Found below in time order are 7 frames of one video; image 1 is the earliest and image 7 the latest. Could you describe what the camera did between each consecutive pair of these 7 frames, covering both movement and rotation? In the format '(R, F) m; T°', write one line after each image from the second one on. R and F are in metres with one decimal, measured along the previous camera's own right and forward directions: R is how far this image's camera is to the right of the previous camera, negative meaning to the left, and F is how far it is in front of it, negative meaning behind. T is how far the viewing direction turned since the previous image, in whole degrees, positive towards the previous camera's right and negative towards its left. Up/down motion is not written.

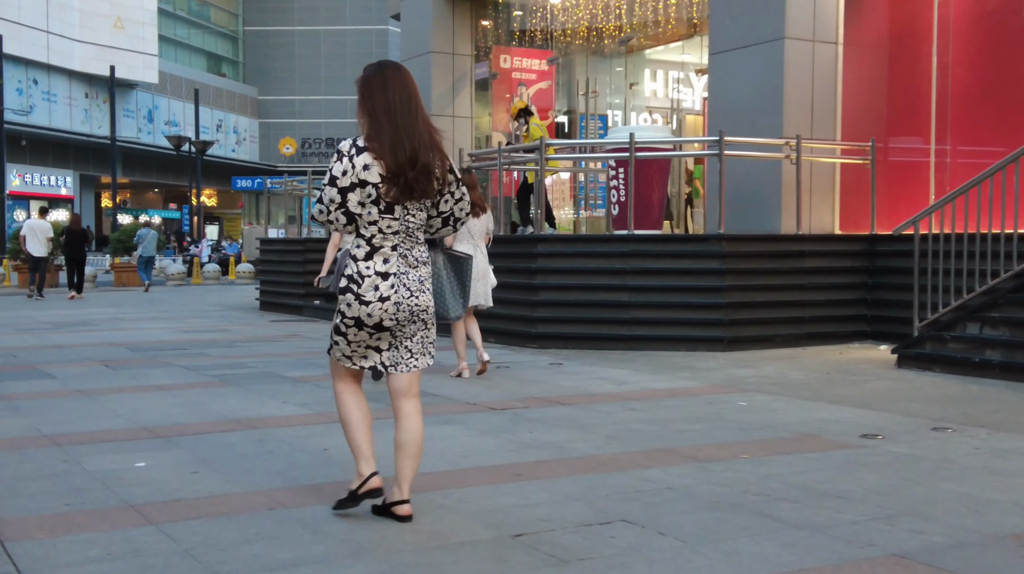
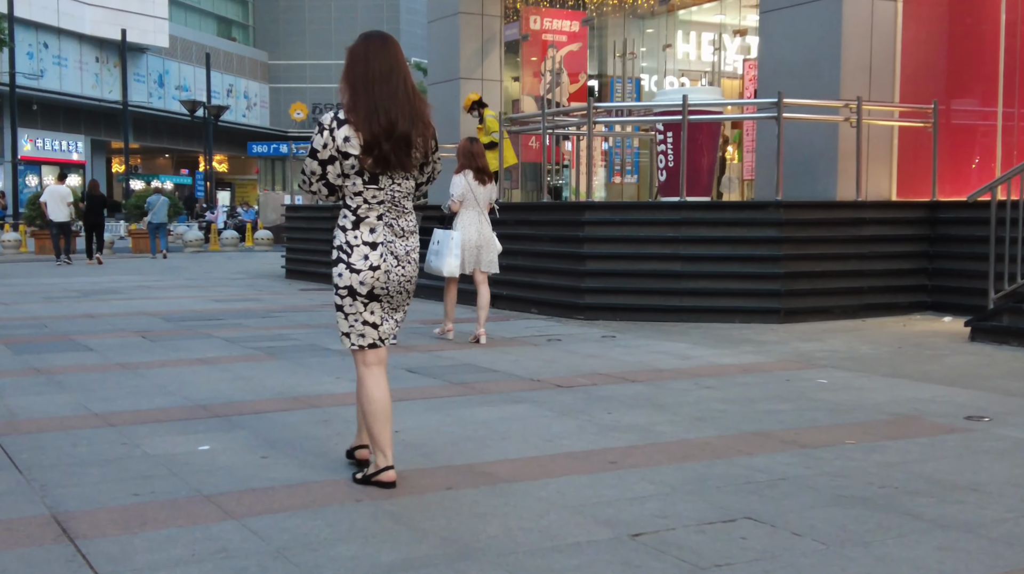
(-0.4, +0.4) m; 0°
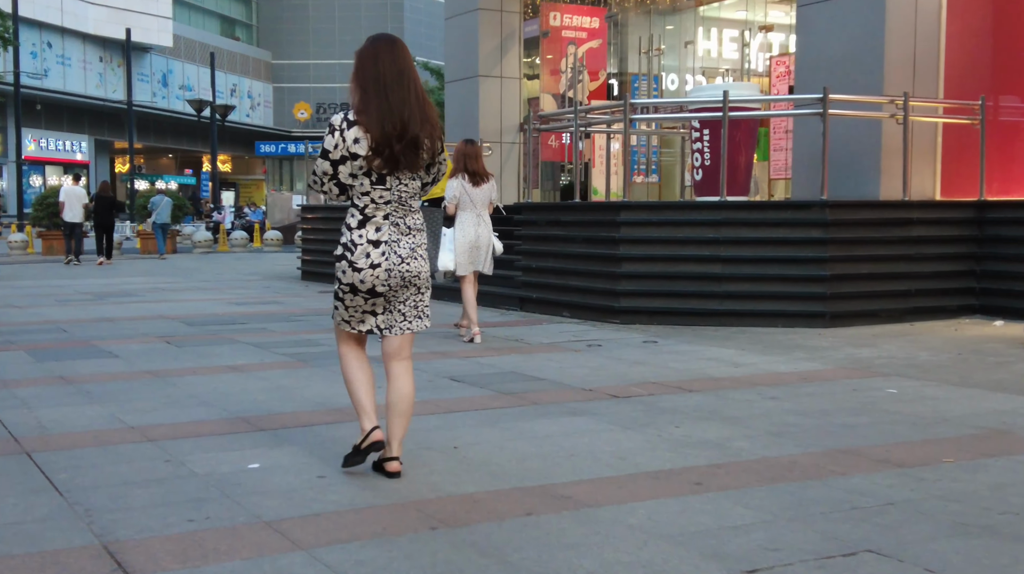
(-0.3, +0.3) m; 0°
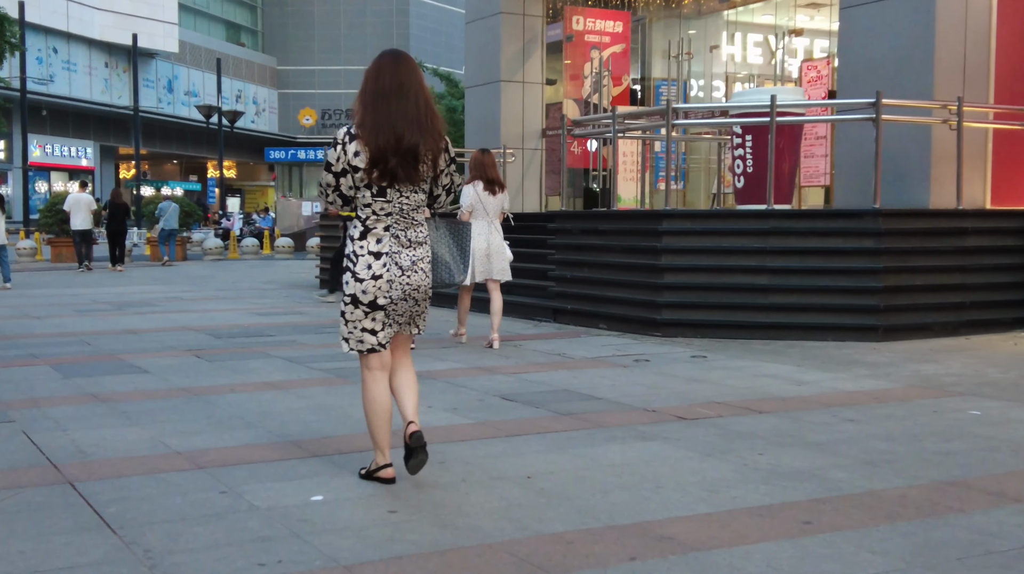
(-0.3, +0.4) m; 0°
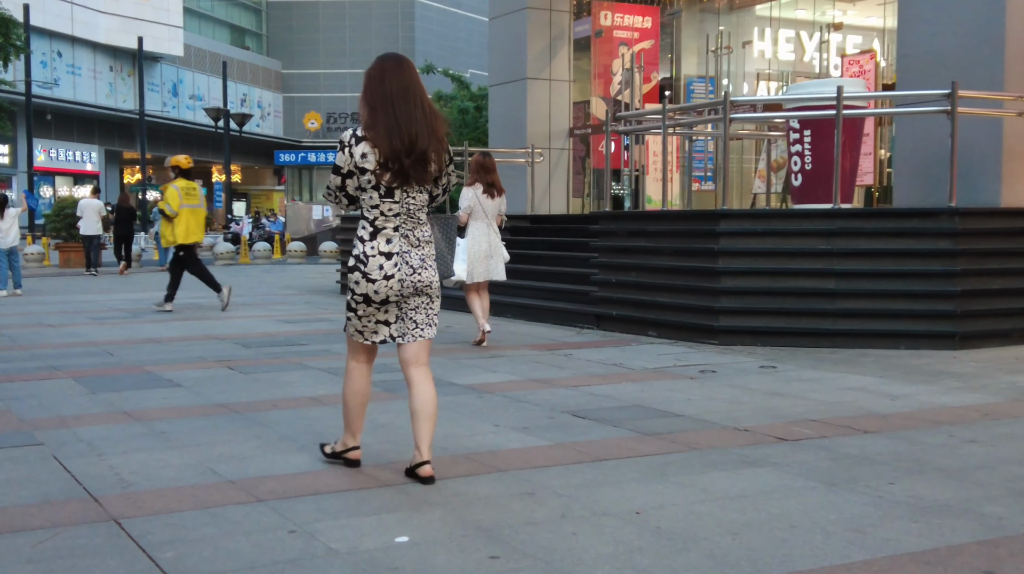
(-0.4, +0.6) m; 0°
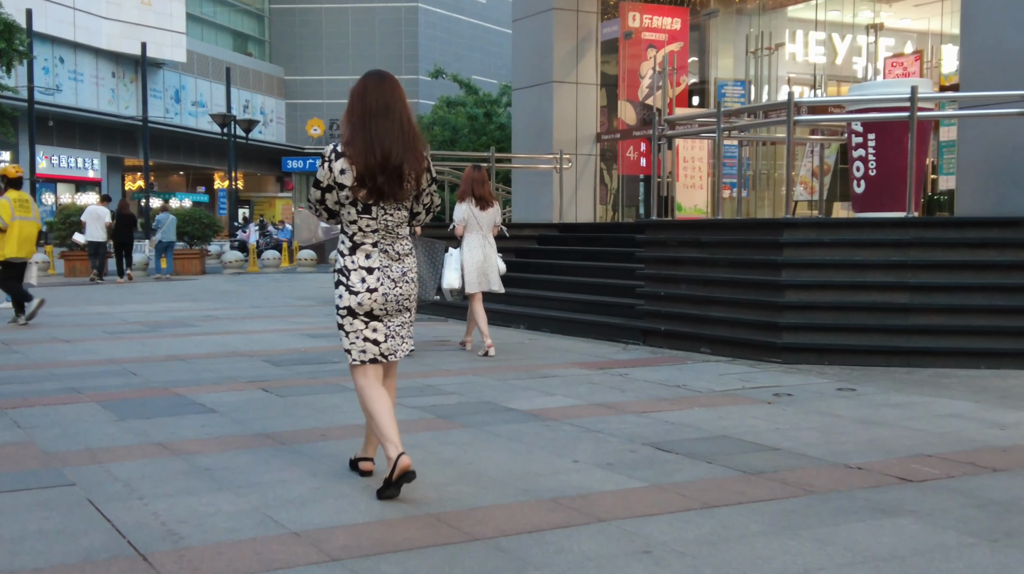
(-0.4, +0.6) m; 0°
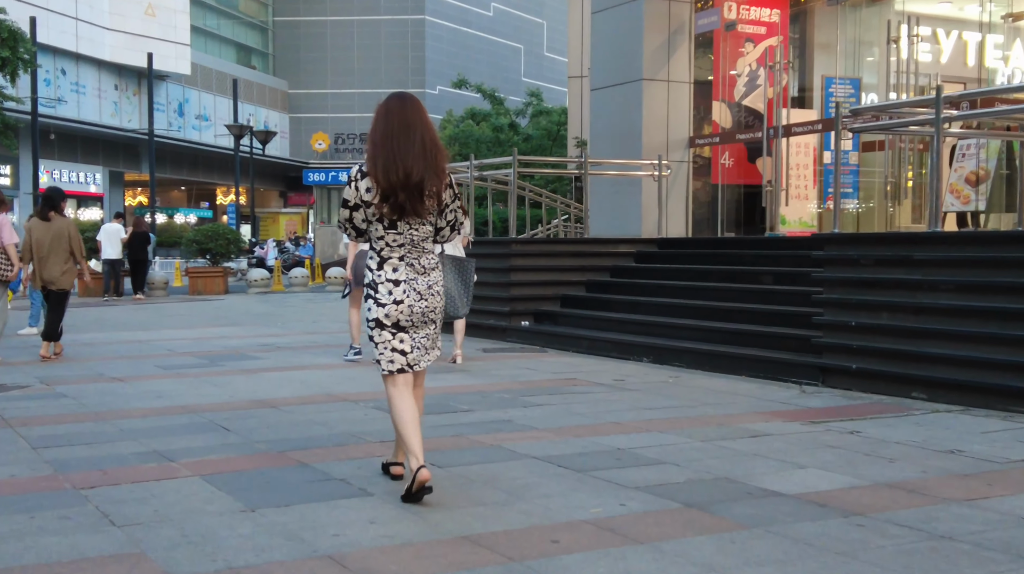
(-1.2, +1.9) m; 0°
